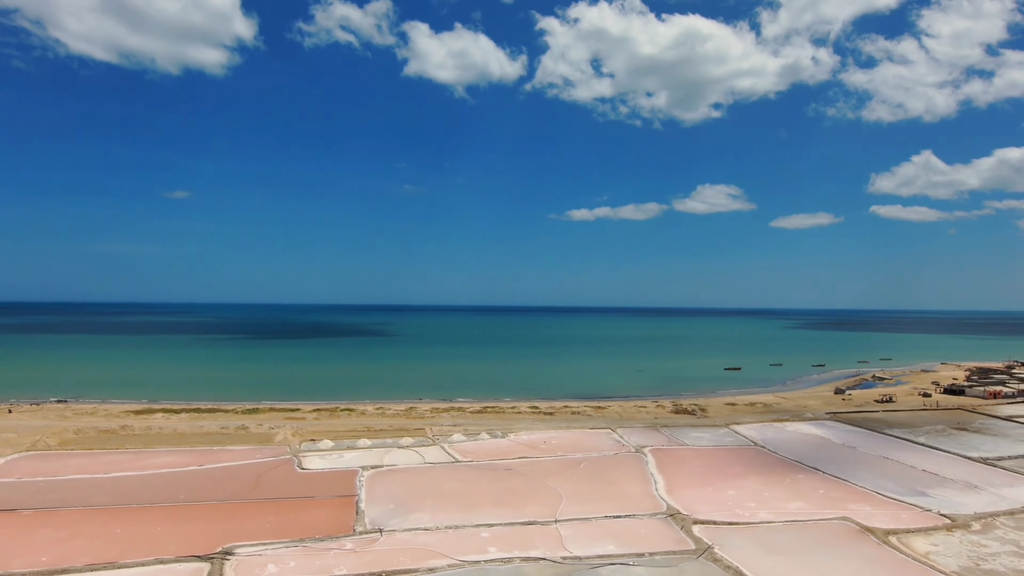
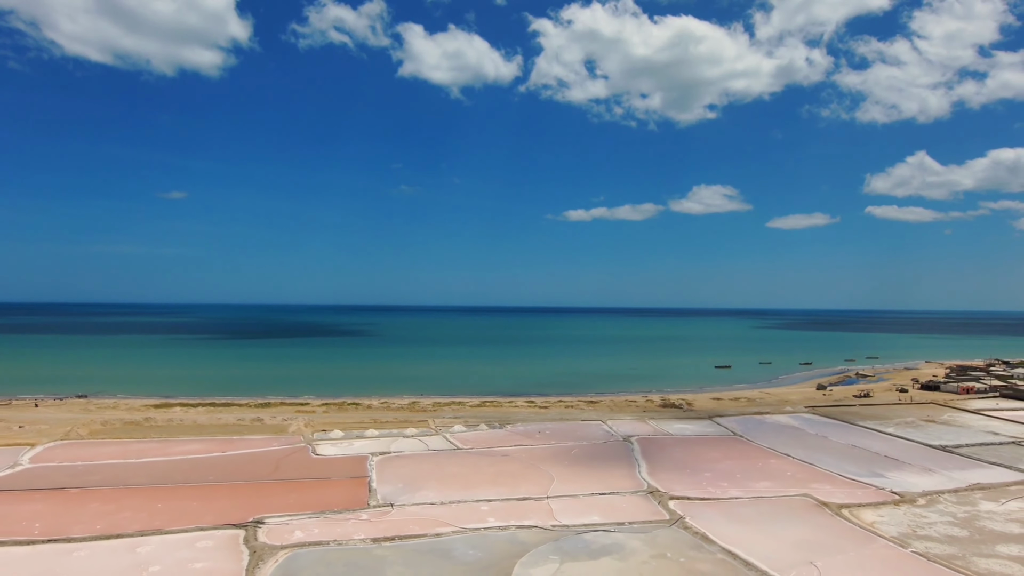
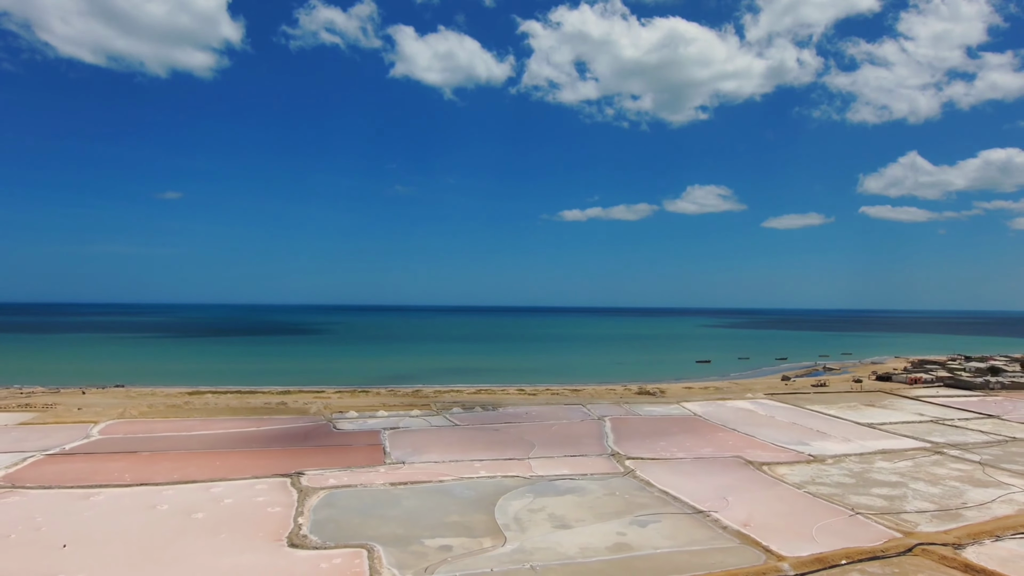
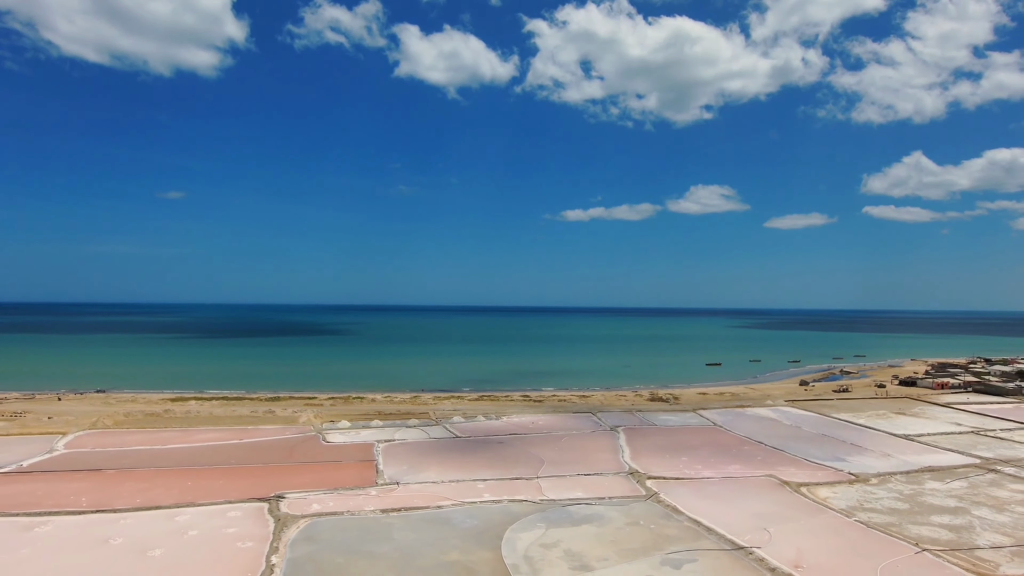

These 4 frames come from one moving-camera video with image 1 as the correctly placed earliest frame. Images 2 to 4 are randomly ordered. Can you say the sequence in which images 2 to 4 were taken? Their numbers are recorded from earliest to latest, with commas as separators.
2, 4, 3
